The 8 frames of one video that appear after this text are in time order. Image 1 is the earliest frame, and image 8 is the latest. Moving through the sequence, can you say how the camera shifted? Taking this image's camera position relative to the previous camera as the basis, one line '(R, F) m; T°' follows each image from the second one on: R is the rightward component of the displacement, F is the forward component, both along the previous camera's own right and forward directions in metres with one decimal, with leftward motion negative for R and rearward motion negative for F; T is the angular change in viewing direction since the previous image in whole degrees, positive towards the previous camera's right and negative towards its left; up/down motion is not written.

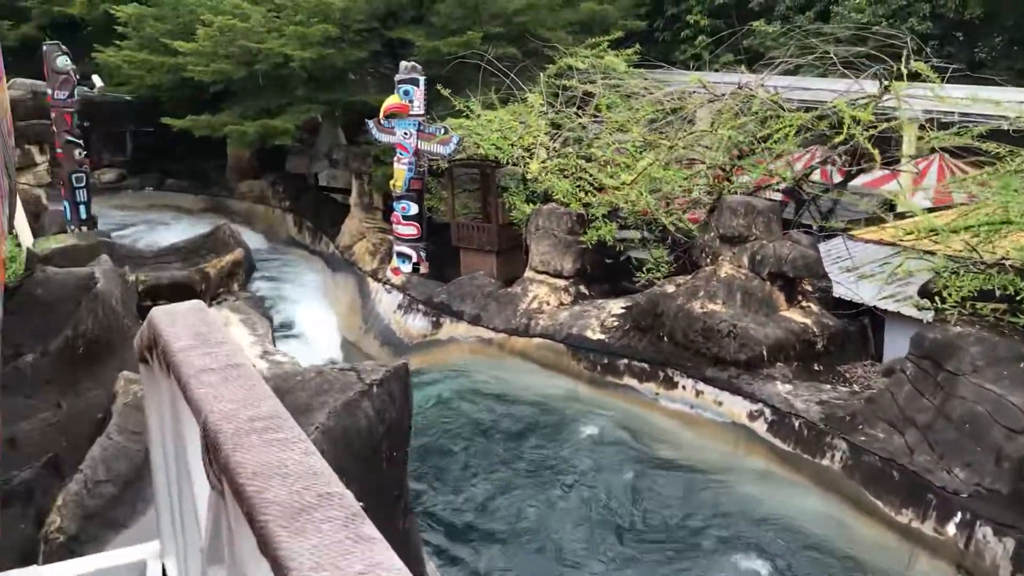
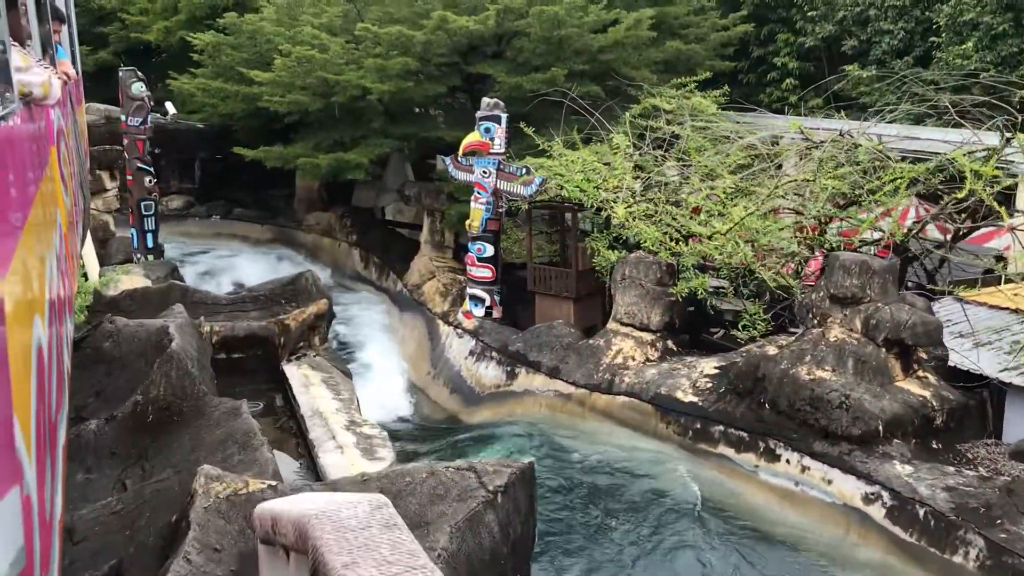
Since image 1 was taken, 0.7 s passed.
(-0.3, +0.6) m; -3°
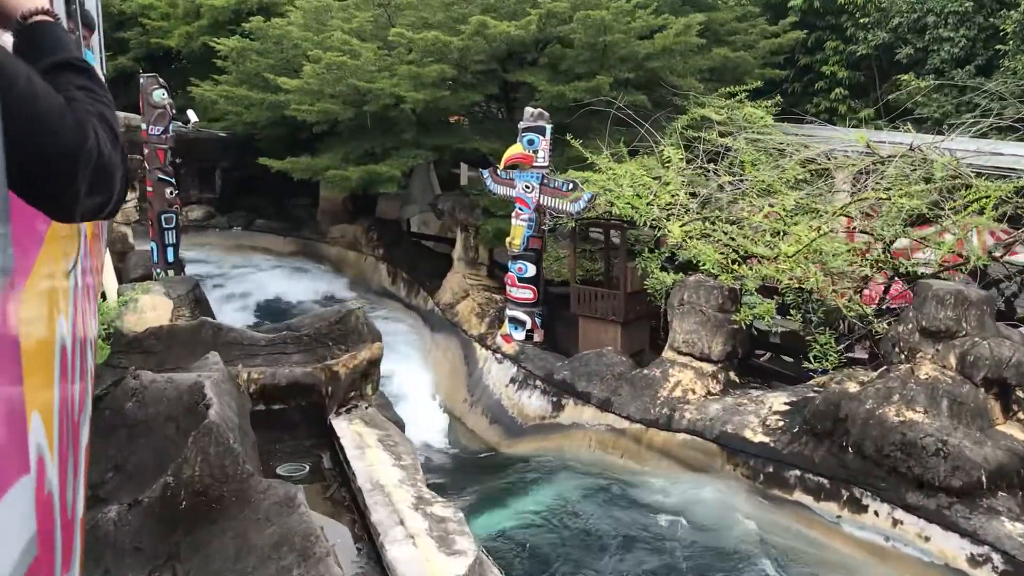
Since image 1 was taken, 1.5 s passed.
(-0.3, +0.7) m; -1°
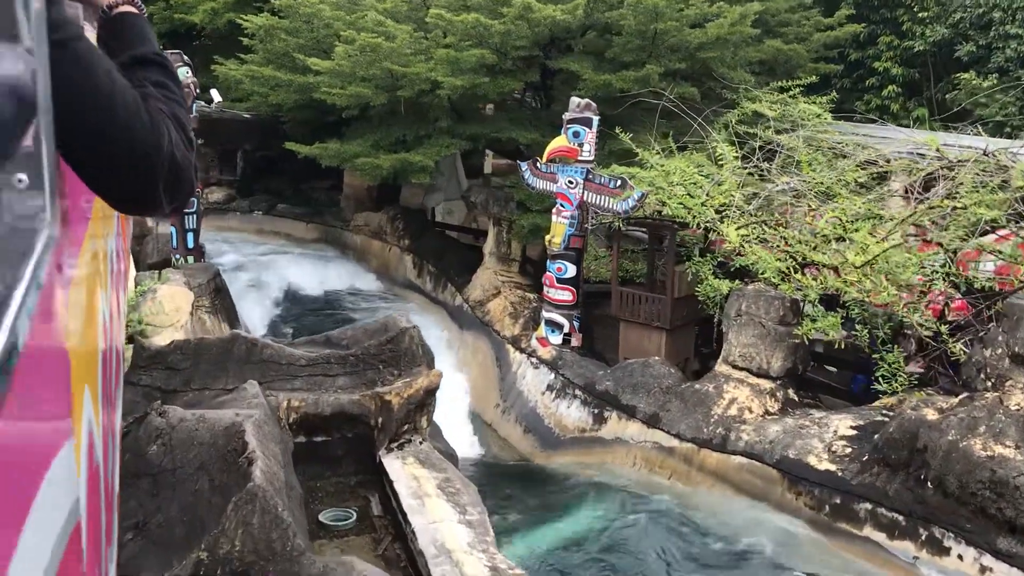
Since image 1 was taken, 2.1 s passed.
(-0.3, +0.6) m; -1°
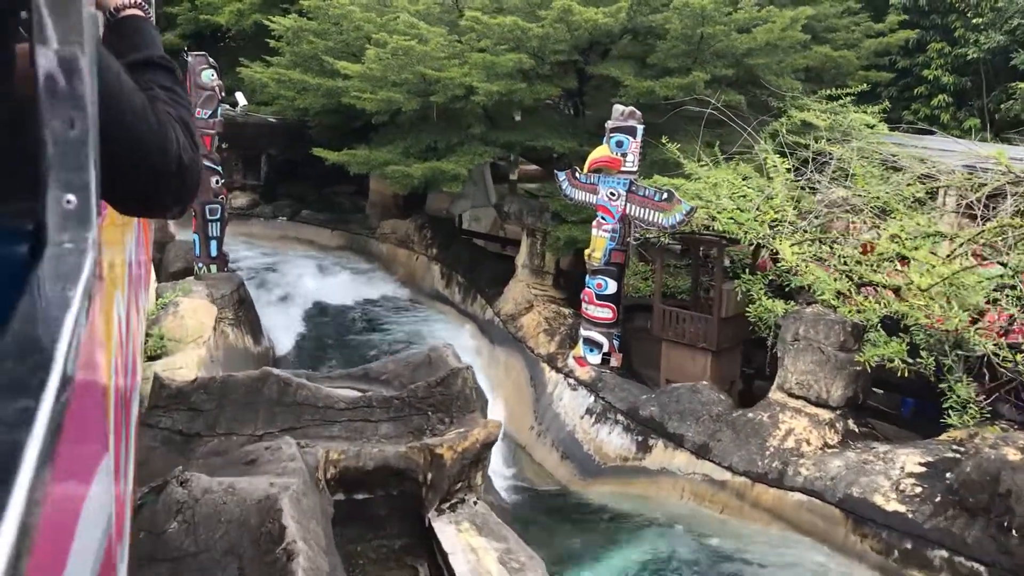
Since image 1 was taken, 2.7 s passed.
(-0.2, +0.5) m; -1°
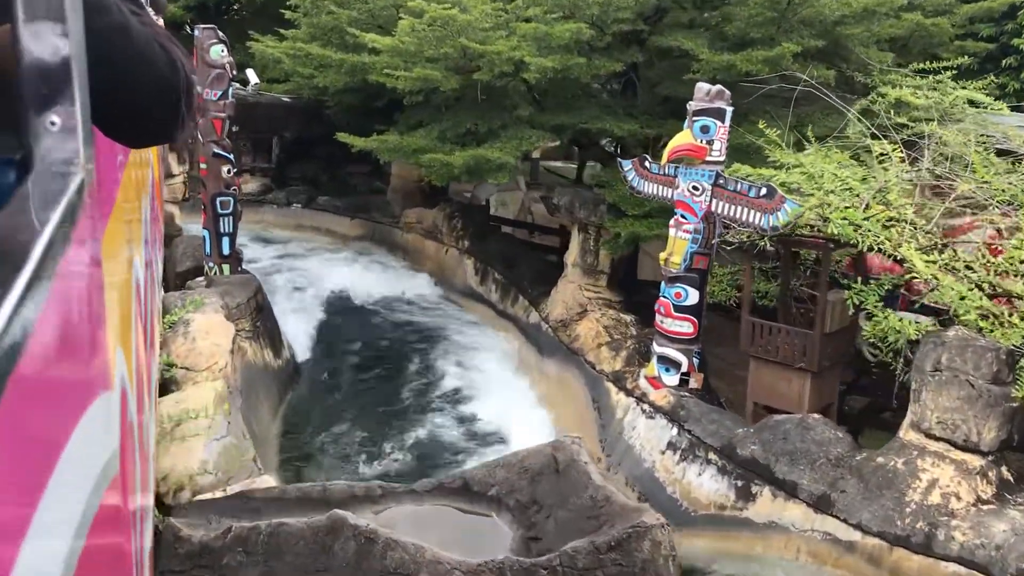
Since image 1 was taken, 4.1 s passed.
(-0.5, +1.3) m; 0°
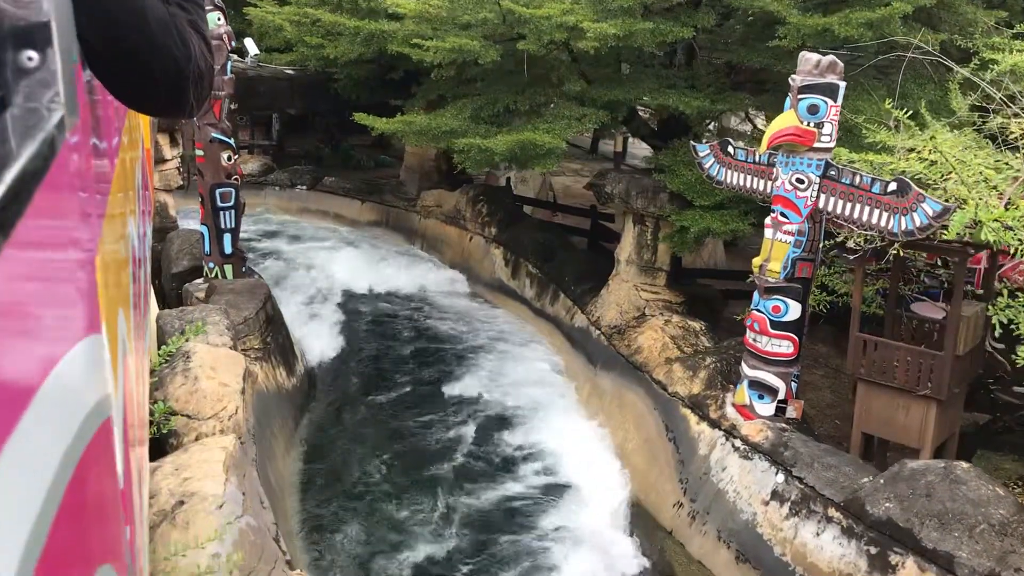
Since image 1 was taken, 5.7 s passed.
(-0.5, +1.3) m; 0°
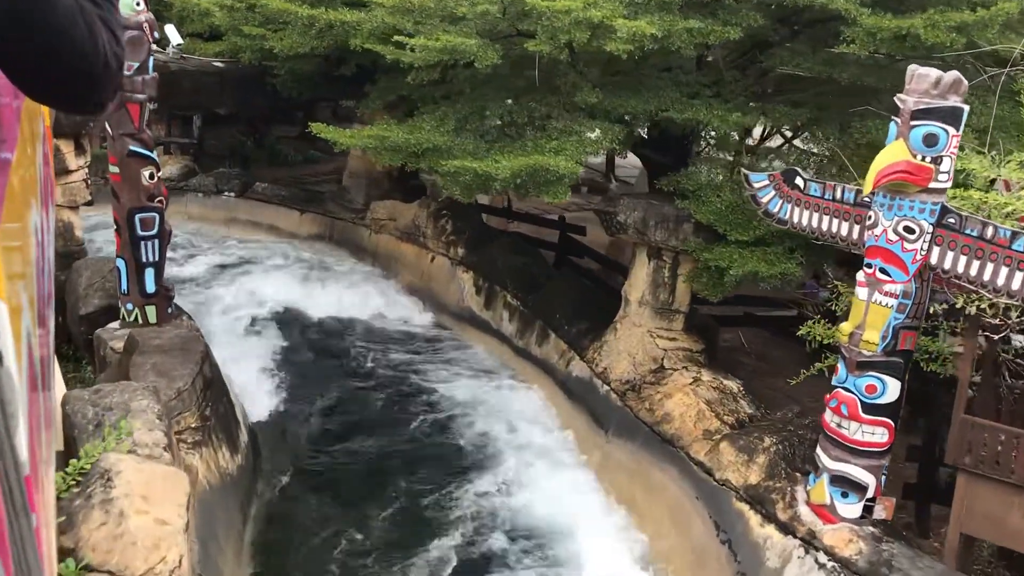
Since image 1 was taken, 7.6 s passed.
(-0.6, +1.5) m; +5°
